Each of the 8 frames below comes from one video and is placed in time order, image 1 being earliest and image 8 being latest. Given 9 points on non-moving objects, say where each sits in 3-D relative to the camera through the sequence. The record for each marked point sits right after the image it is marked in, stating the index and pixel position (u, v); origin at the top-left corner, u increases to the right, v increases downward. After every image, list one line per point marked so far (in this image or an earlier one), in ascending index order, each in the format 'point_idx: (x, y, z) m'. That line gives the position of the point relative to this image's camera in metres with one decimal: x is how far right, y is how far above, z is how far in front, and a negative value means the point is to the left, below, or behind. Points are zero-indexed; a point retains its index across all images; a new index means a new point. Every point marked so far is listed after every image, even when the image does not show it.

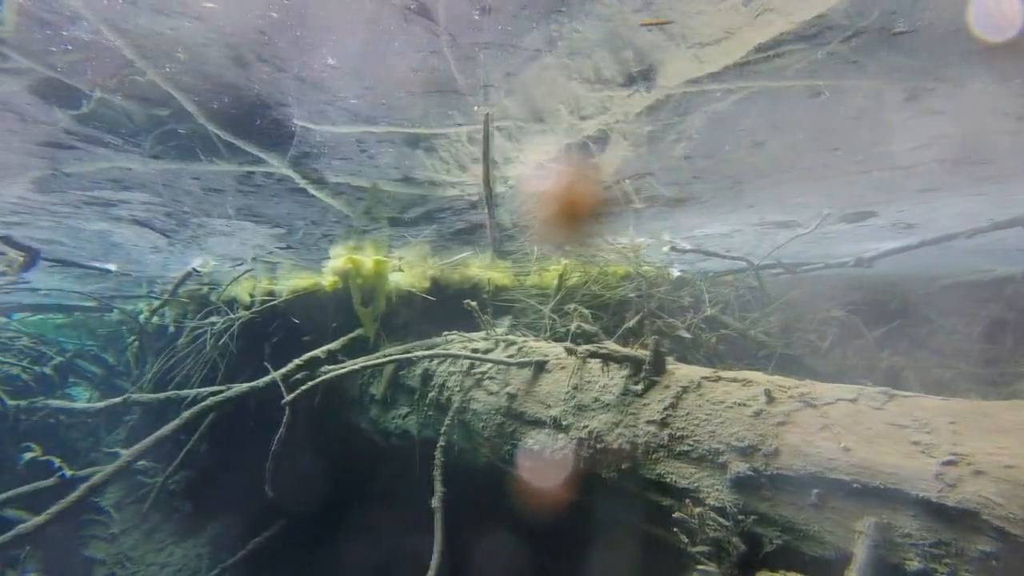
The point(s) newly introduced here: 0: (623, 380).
0: (+0.7, -0.5, +3.4) m
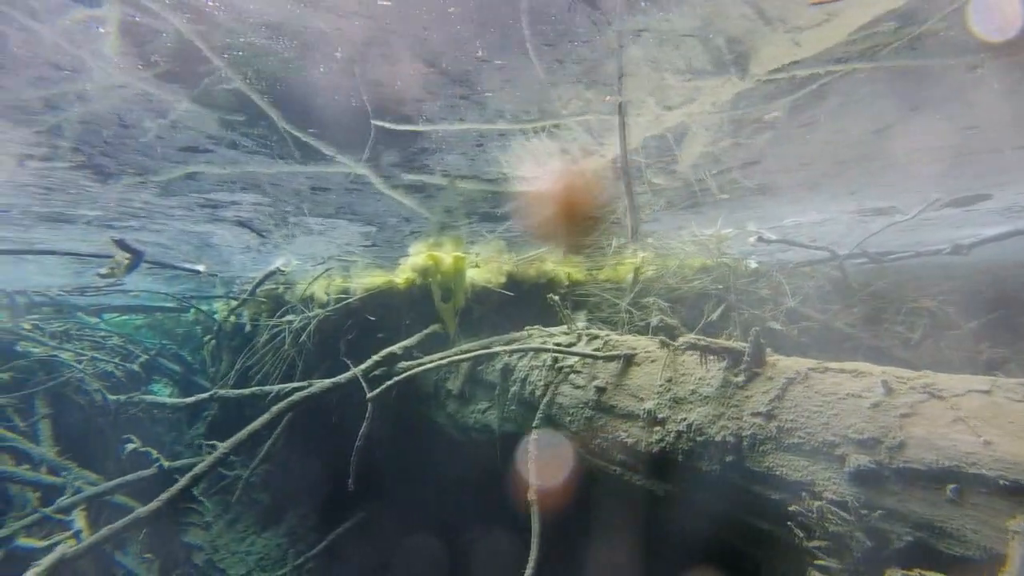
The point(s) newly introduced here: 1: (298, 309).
0: (+1.2, -0.5, +3.3) m
1: (-2.5, -0.2, +6.5) m
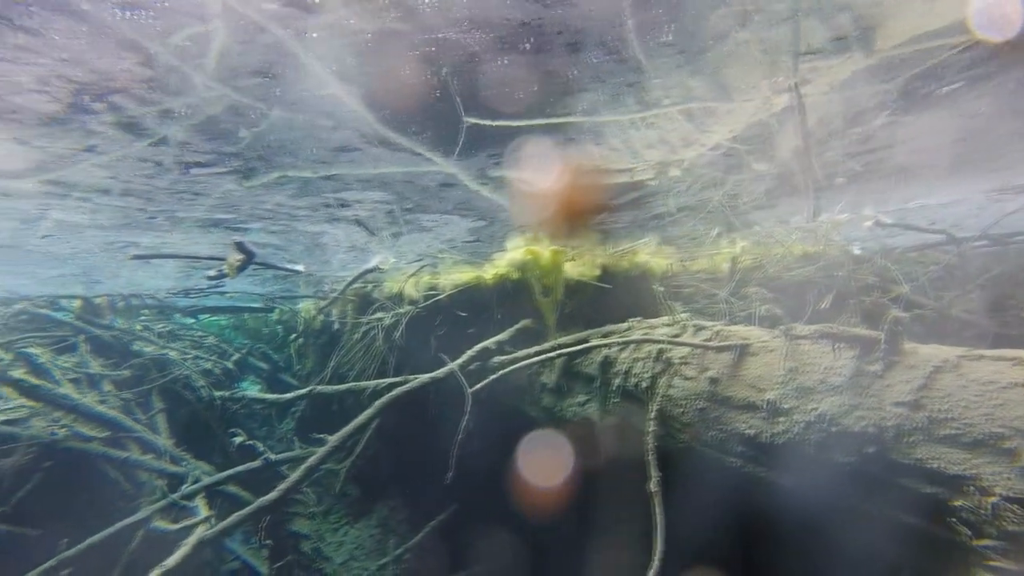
0: (+1.9, -0.4, +3.2) m
1: (-1.5, -0.2, +6.7) m
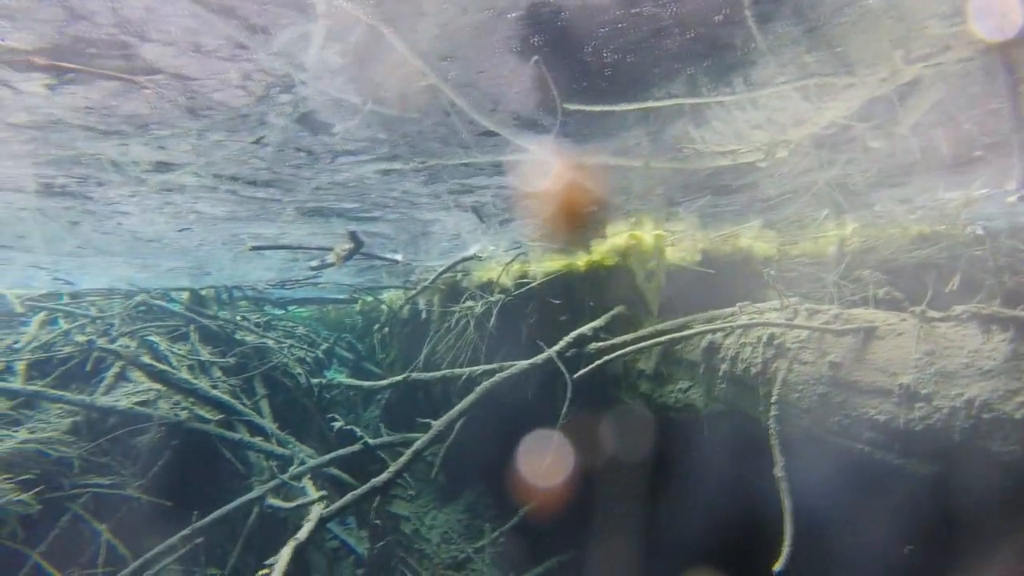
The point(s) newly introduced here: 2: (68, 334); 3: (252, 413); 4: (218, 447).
0: (+2.6, -0.3, +3.0) m
1: (-0.4, -0.1, +6.8) m
2: (-5.5, -0.6, +7.0) m
3: (-2.9, -1.4, +6.3) m
4: (-3.2, -1.7, +6.1) m
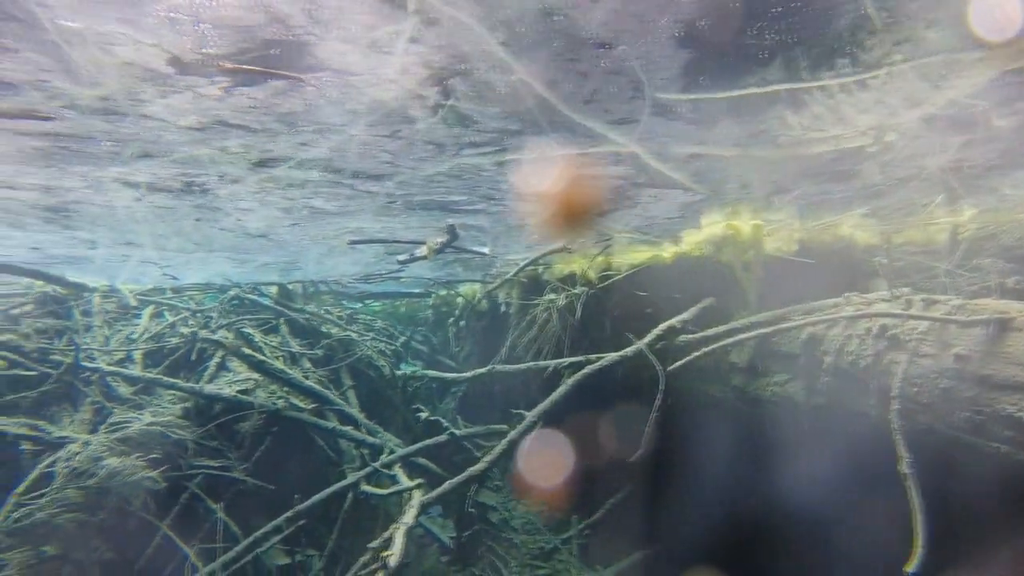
0: (+3.2, -0.2, +2.8) m
1: (+0.6, 0.0, +6.9) m
2: (-4.4, -0.5, +7.5) m
3: (-2.0, -1.3, +6.5) m
4: (-2.3, -1.7, +6.4) m
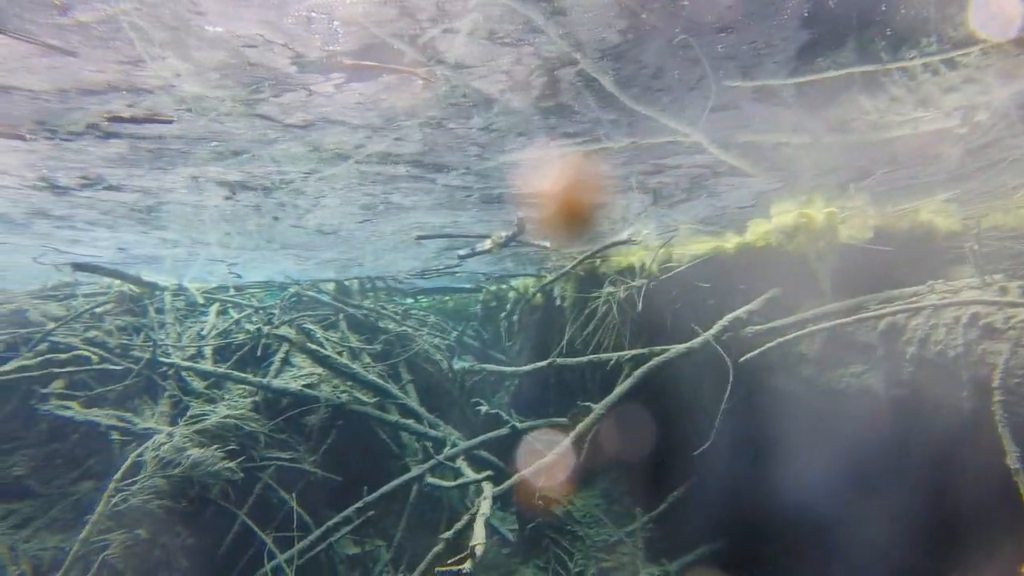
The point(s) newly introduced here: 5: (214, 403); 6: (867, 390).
0: (+3.7, -0.1, +2.6) m
1: (+1.2, +0.1, +6.8) m
2: (-3.7, -0.5, +7.8) m
3: (-1.3, -1.3, +6.6) m
4: (-1.6, -1.6, +6.5) m
5: (-3.3, -1.3, +6.3) m
6: (+2.9, -0.8, +4.7) m
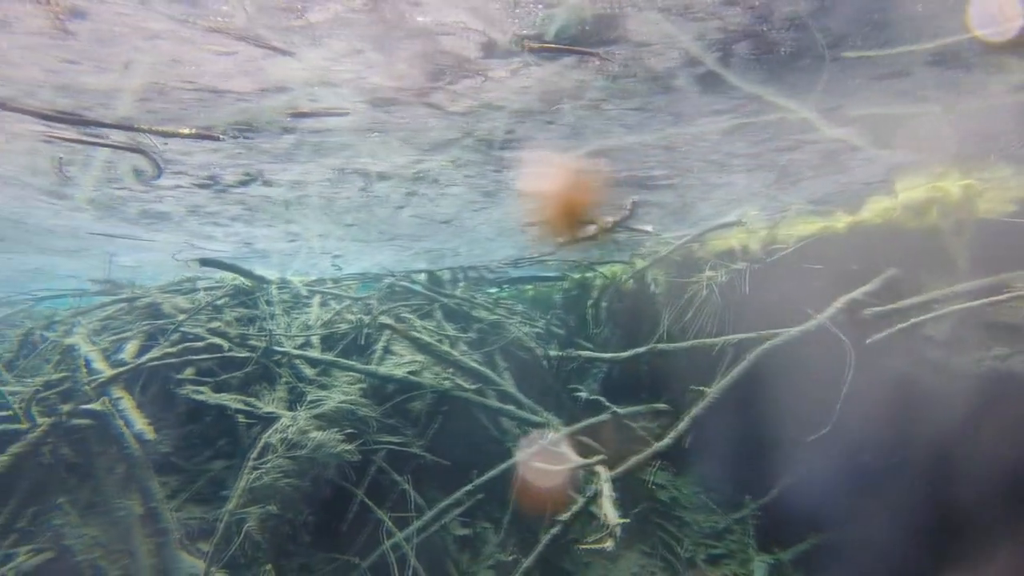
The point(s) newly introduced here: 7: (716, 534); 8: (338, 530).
0: (+4.4, 0.0, +2.2) m
1: (+2.4, +0.3, +6.7) m
2: (-2.4, -0.4, +8.1) m
3: (-0.1, -1.1, +6.7) m
4: (-0.4, -1.5, +6.7) m
5: (-2.2, -1.2, +6.6) m
6: (+3.9, -0.7, +4.4) m
7: (+2.0, -2.5, +5.7) m
8: (-1.8, -2.5, +5.8) m
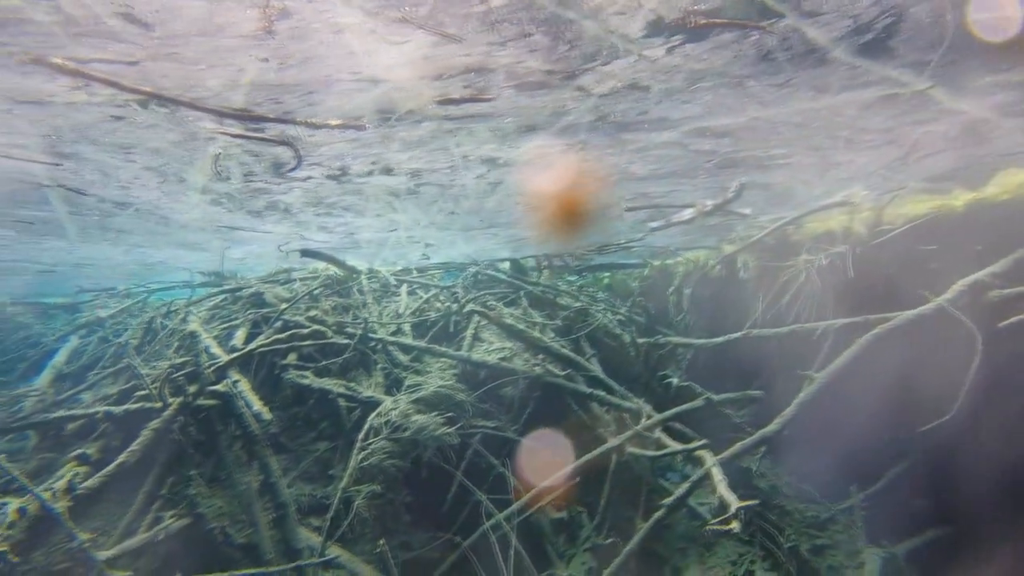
0: (+4.9, +0.1, +1.8) m
1: (+3.4, +0.4, +6.4) m
2: (-1.2, -0.2, +8.3) m
3: (+1.0, -1.0, +6.8) m
4: (+0.7, -1.3, +6.7) m
5: (-1.1, -1.0, +6.9) m
6: (+4.7, -0.5, +4.0) m
7: (+3.0, -2.3, +5.5) m
8: (-0.8, -2.4, +6.0) m
